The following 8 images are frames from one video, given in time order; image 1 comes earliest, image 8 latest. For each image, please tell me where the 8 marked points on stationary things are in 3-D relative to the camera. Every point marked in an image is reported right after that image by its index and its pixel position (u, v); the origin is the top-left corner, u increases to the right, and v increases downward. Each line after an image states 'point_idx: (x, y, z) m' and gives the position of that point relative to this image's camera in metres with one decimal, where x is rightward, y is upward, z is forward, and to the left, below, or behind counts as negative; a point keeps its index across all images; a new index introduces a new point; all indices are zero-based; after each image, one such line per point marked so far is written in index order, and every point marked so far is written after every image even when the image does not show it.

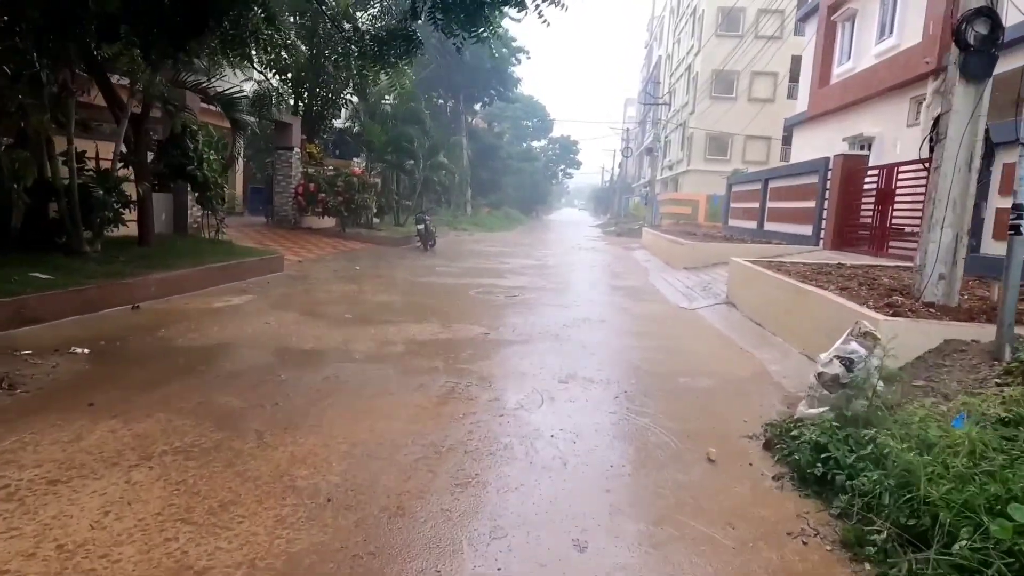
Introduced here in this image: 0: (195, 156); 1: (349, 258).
0: (-4.8, +2.0, +9.6) m
1: (-3.4, +0.7, +13.3) m
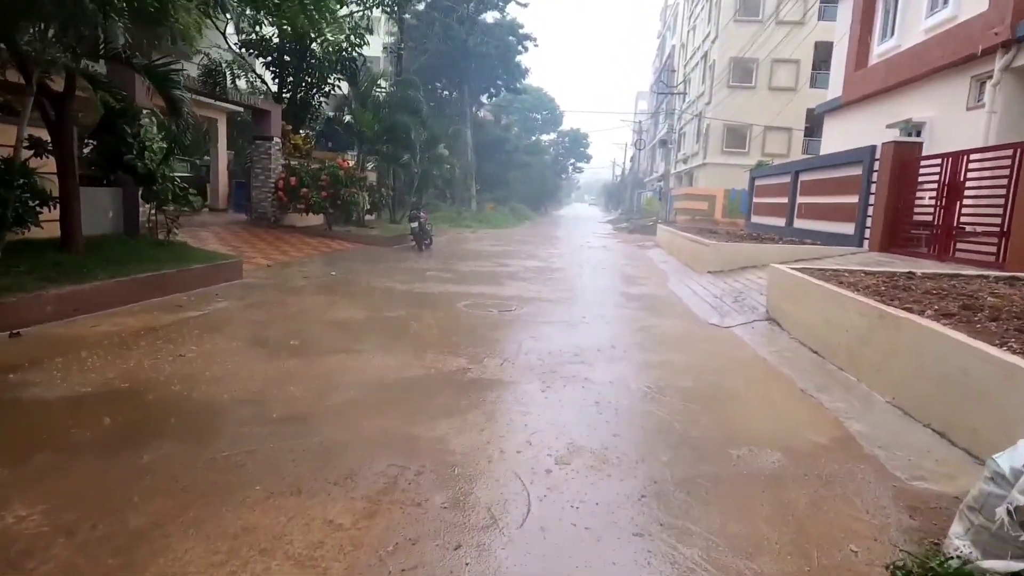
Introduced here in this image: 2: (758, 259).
0: (-4.9, +1.9, +8.2) m
1: (-3.4, +0.5, +11.9) m
2: (+4.5, +0.5, +11.6) m
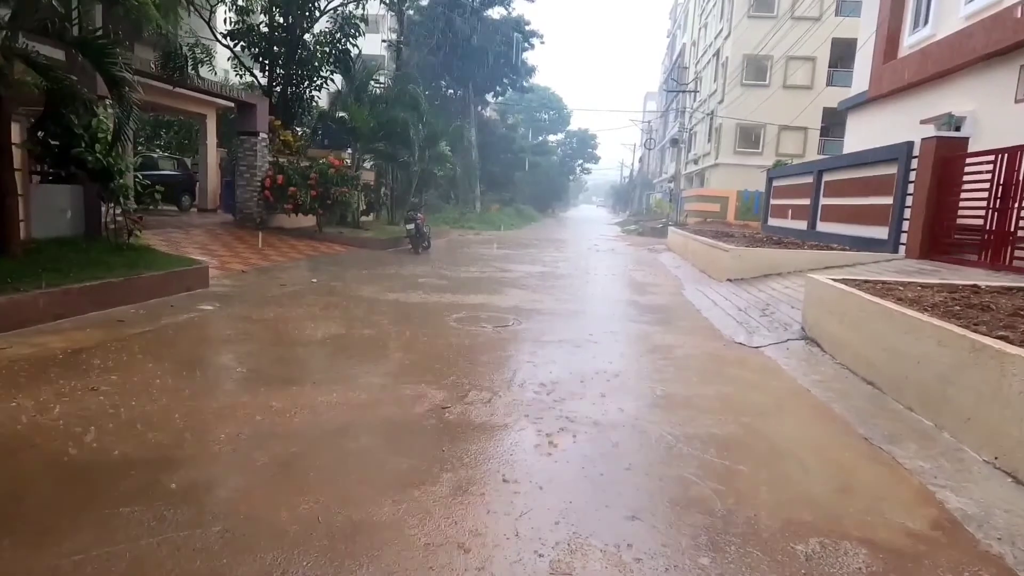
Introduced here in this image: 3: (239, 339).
0: (-4.9, +1.8, +7.3) m
1: (-3.4, +0.4, +10.9) m
2: (+4.5, +0.4, +10.6) m
3: (-2.4, -0.5, +5.8) m
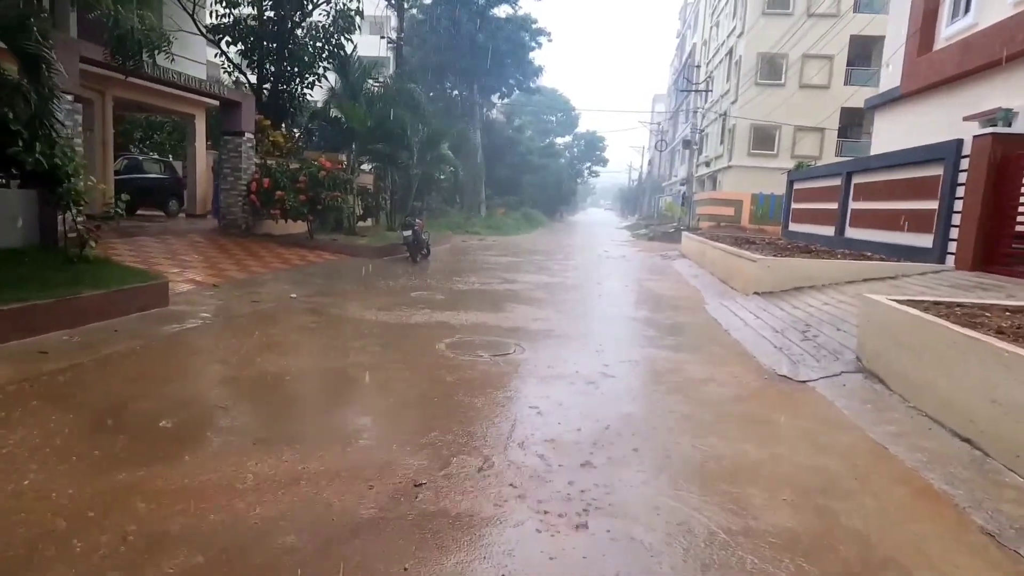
0: (-4.9, +1.6, +6.3) m
1: (-3.3, +0.2, +10.0) m
2: (+4.6, +0.2, +9.5) m
3: (-2.4, -0.7, +4.8) m
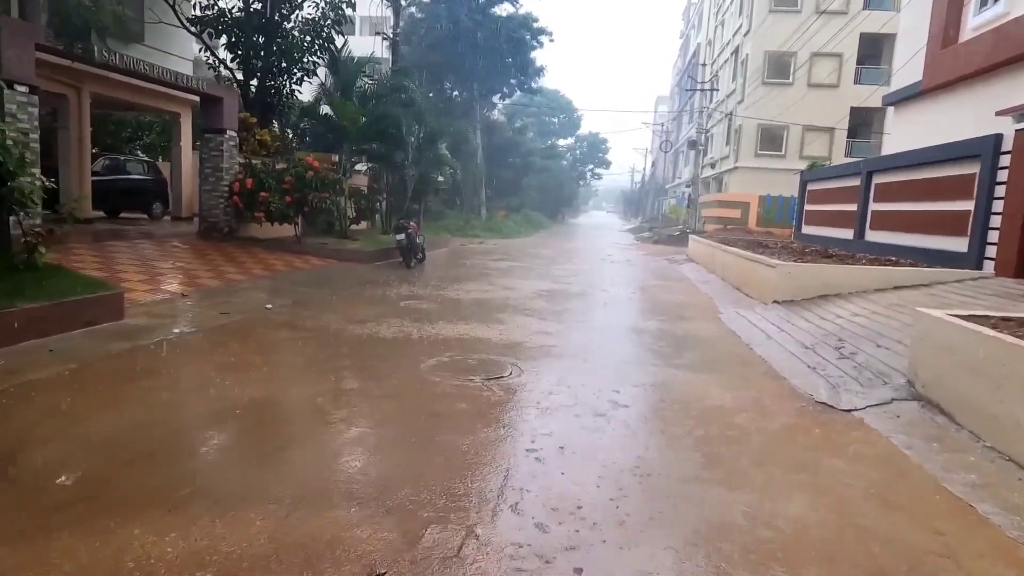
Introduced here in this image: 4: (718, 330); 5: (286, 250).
0: (-4.9, +1.5, +5.6) m
1: (-3.3, +0.1, +9.2) m
2: (+4.6, 0.0, +8.7) m
3: (-2.5, -0.8, +4.1) m
4: (+2.5, -0.5, +7.7) m
5: (-4.3, +0.7, +12.1) m
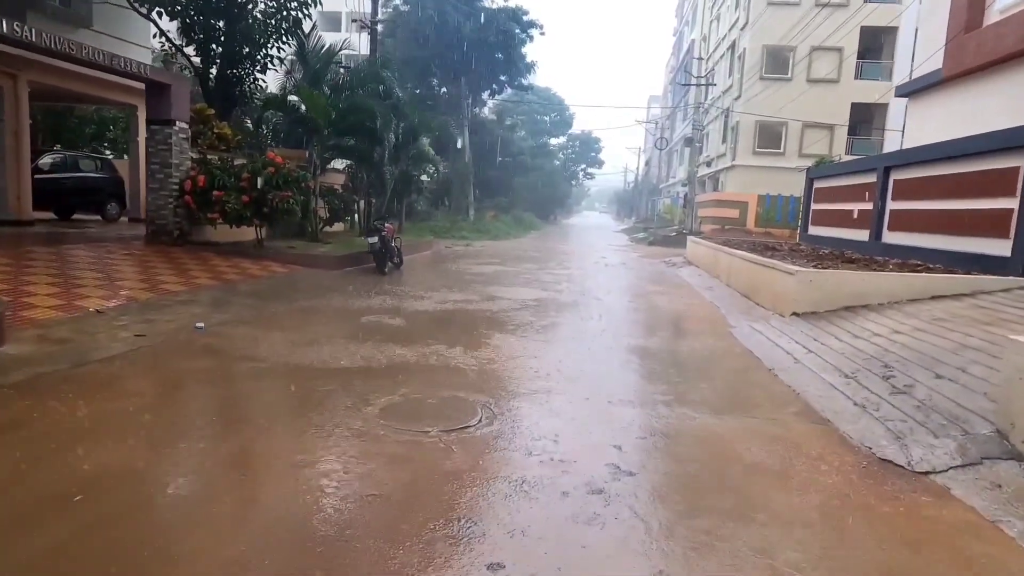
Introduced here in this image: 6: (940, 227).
0: (-5.1, +1.3, +4.4) m
1: (-3.6, -0.1, +8.1) m
2: (+4.3, -0.1, +7.6) m
3: (-2.7, -0.9, +2.9) m
4: (+2.3, -0.6, +6.6) m
5: (-4.6, +0.6, +10.9) m
6: (+6.6, +0.9, +9.8) m
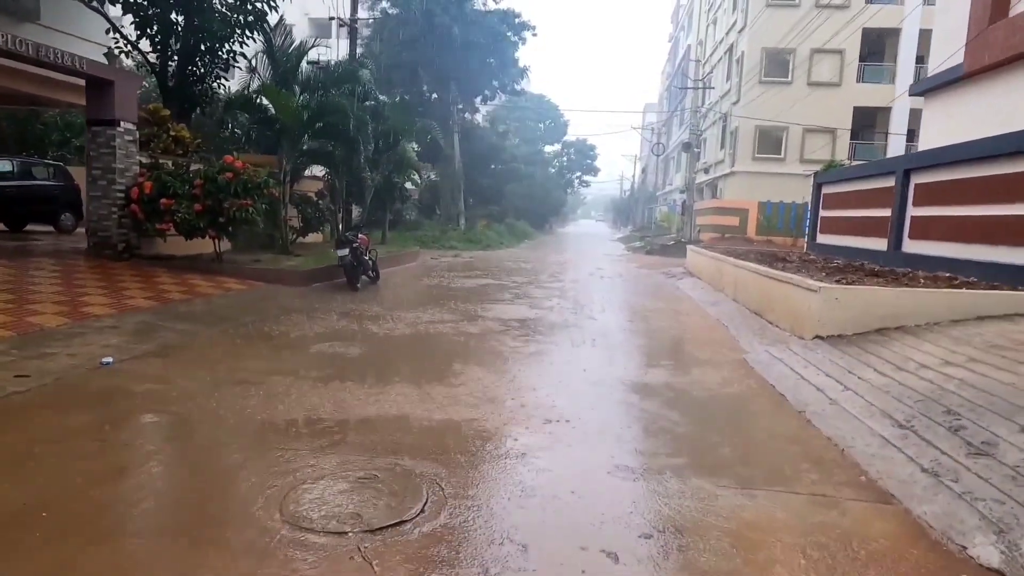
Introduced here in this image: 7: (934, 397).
0: (-5.3, +1.1, +3.3) m
1: (-3.8, -0.3, +7.0) m
2: (+4.1, -0.3, +6.6) m
3: (-2.8, -1.1, +1.8) m
4: (+2.1, -0.8, +5.5) m
5: (-4.8, +0.3, +9.8) m
6: (+6.4, +0.7, +8.8) m
7: (+3.0, -0.8, +4.5) m
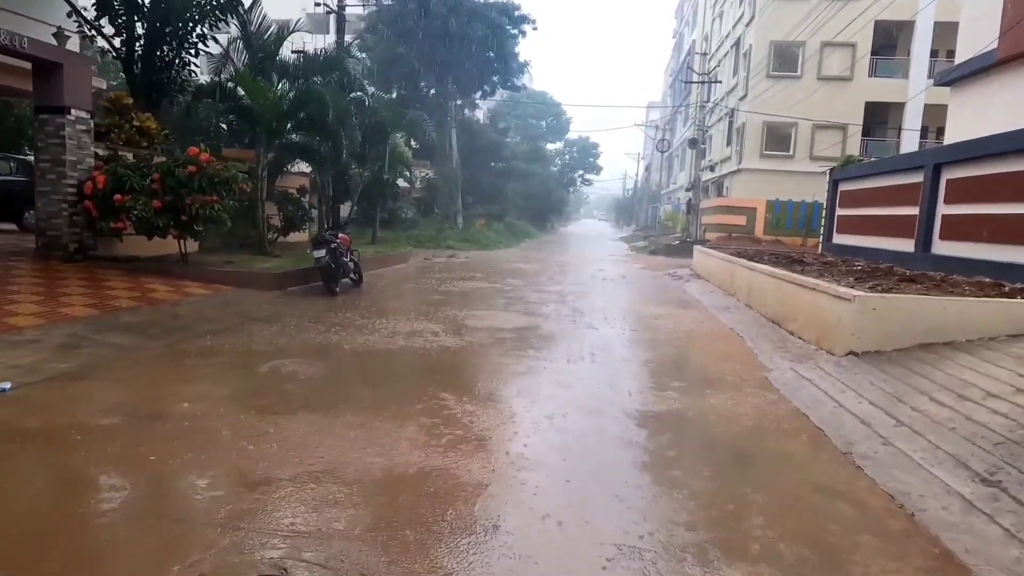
0: (-5.5, +1.0, +2.5) m
1: (-3.9, -0.4, +6.1) m
2: (+4.0, -0.4, +5.7) m
3: (-3.0, -1.1, +0.9) m
4: (+2.0, -0.9, +4.6) m
5: (-4.9, +0.2, +8.9) m
6: (+6.2, +0.6, +7.9) m
7: (+2.9, -0.8, +3.6) m
